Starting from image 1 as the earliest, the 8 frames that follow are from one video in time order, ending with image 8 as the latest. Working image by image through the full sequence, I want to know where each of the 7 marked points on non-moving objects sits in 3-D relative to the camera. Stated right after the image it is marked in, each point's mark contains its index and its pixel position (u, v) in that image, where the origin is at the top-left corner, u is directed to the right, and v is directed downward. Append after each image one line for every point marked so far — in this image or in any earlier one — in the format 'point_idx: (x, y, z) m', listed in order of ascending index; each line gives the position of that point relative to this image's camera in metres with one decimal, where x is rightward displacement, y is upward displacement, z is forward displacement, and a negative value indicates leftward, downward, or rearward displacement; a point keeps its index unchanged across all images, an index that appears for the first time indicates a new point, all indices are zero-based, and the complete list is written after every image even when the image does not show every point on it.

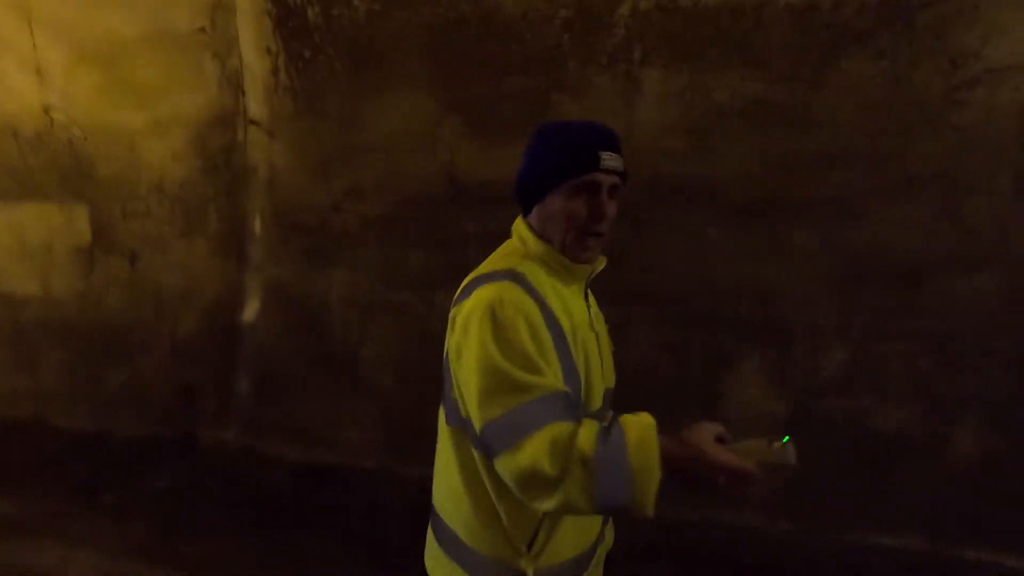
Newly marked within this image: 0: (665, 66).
0: (+0.7, +0.9, +2.9) m
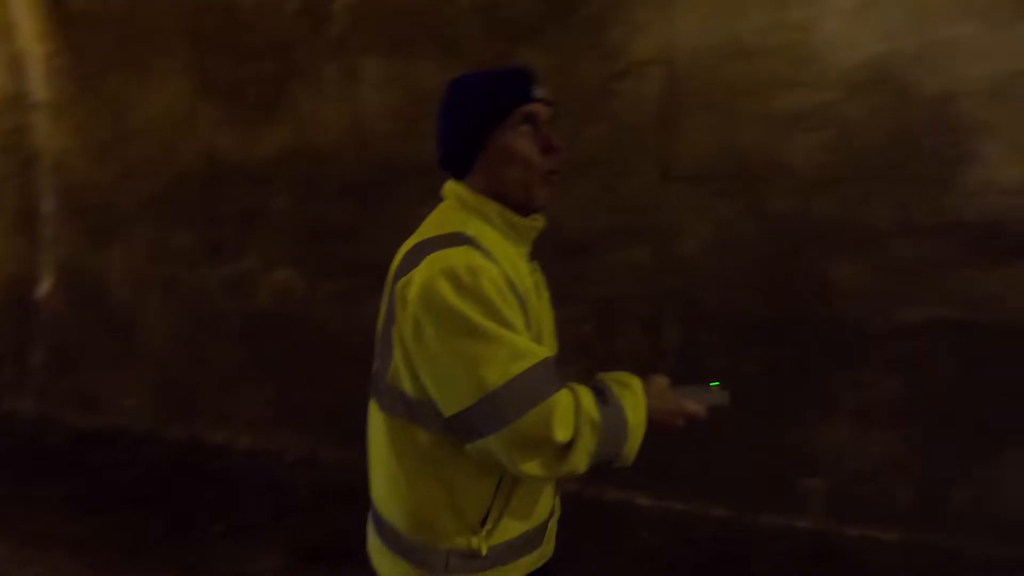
0: (-0.6, +1.1, +3.2) m
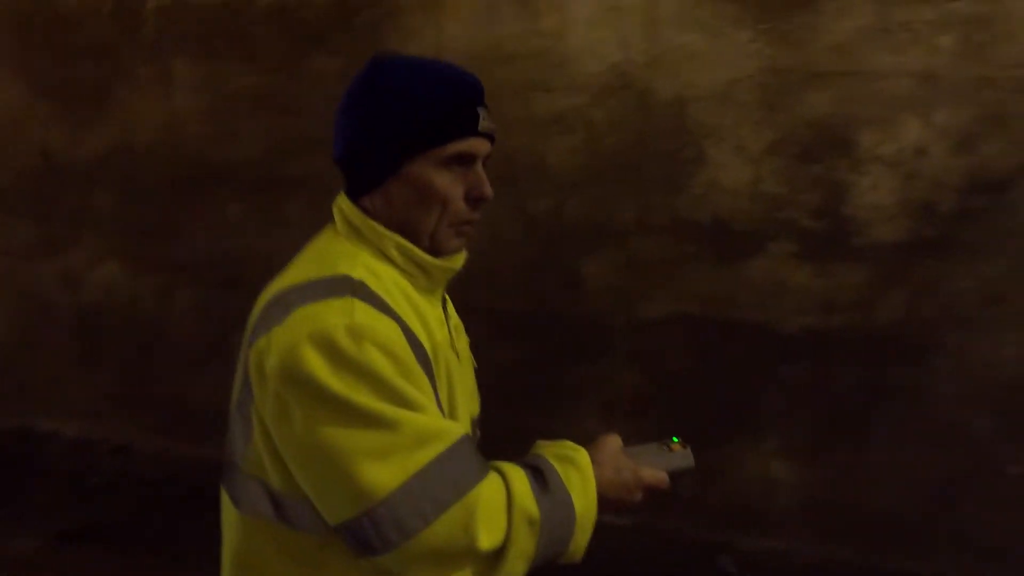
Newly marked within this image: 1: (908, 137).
0: (-1.5, +1.1, +3.3) m
1: (+1.3, +0.5, +2.3) m
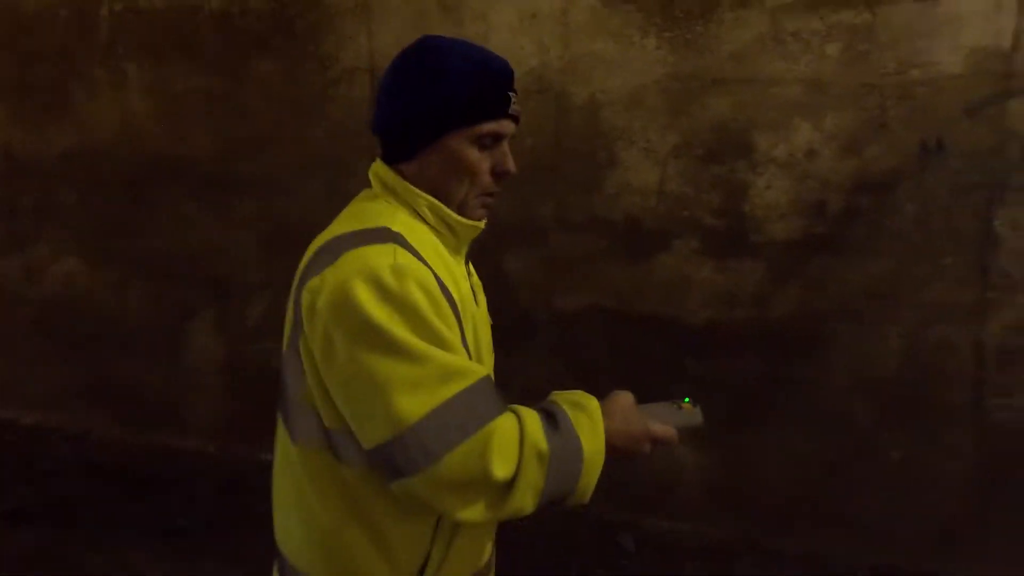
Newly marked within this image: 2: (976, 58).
0: (-1.8, +1.1, +3.4) m
1: (+1.0, +0.5, +2.5) m
2: (+1.5, +0.8, +2.3) m
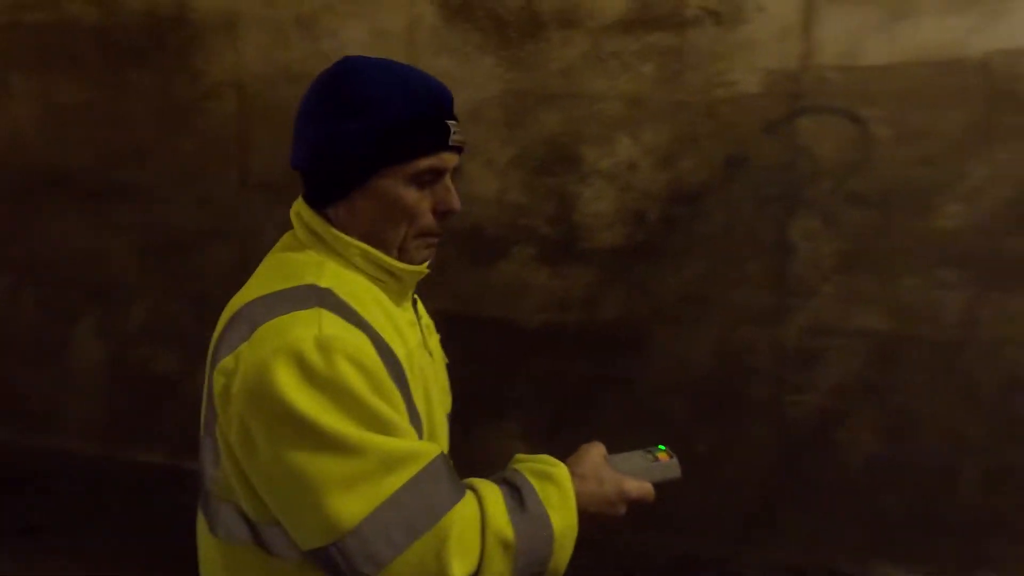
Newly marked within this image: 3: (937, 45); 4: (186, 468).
0: (-2.5, +1.1, +3.5) m
1: (+0.4, +0.5, +2.6) m
2: (+0.9, +0.7, +2.4) m
3: (+1.4, +0.8, +2.2) m
4: (-1.6, -0.9, +3.4) m
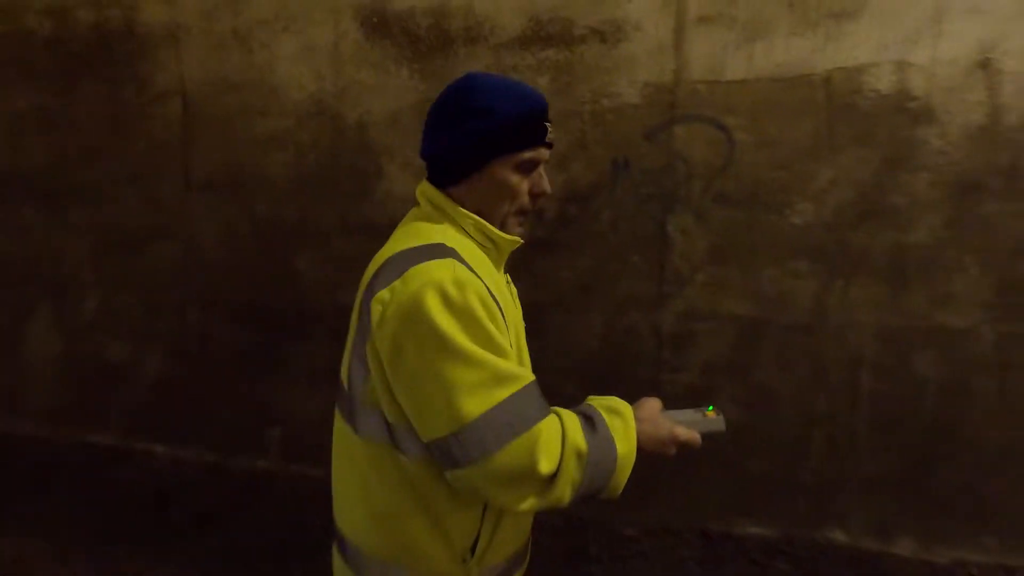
0: (-2.9, +1.1, +3.7) m
1: (0.0, +0.6, +2.9) m
2: (+0.5, +0.8, +2.7) m
3: (+1.0, +0.8, +2.5) m
4: (-2.0, -0.9, +3.7) m
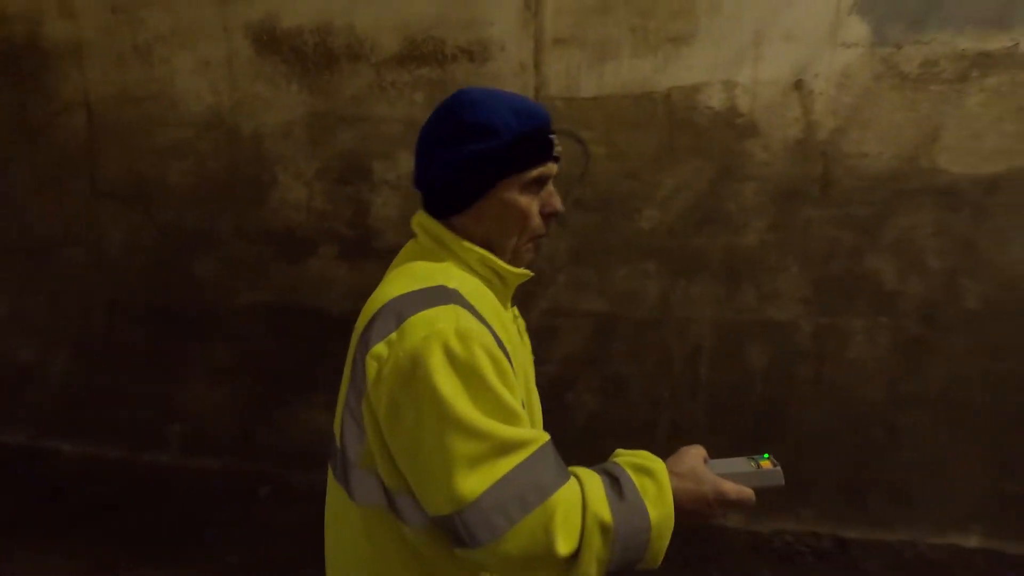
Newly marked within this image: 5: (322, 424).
0: (-3.5, +1.1, +3.8) m
1: (-0.5, +0.5, +3.1) m
2: (0.0, +0.8, +3.0) m
3: (+0.5, +0.8, +2.8) m
4: (-2.6, -0.9, +3.8) m
5: (-0.9, -0.7, +3.3) m
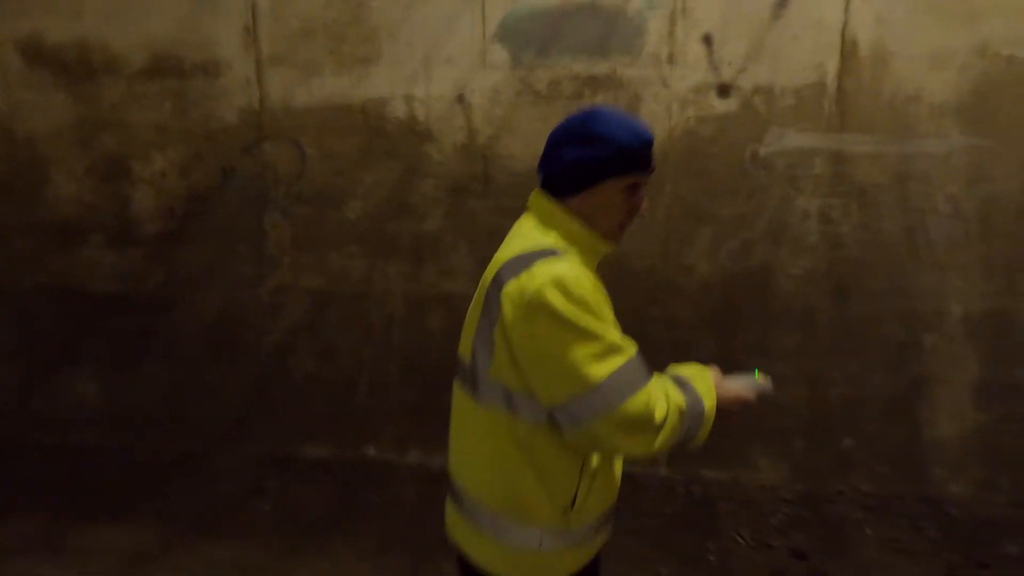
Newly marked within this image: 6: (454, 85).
0: (-4.9, +1.1, +4.1) m
1: (-1.9, +0.6, +3.6) m
2: (-1.3, +0.9, +3.5) m
3: (-0.9, +0.9, +3.3) m
4: (-3.9, -0.8, +4.1) m
5: (-2.2, -0.6, +3.8) m
6: (-0.3, +0.9, +3.2) m
